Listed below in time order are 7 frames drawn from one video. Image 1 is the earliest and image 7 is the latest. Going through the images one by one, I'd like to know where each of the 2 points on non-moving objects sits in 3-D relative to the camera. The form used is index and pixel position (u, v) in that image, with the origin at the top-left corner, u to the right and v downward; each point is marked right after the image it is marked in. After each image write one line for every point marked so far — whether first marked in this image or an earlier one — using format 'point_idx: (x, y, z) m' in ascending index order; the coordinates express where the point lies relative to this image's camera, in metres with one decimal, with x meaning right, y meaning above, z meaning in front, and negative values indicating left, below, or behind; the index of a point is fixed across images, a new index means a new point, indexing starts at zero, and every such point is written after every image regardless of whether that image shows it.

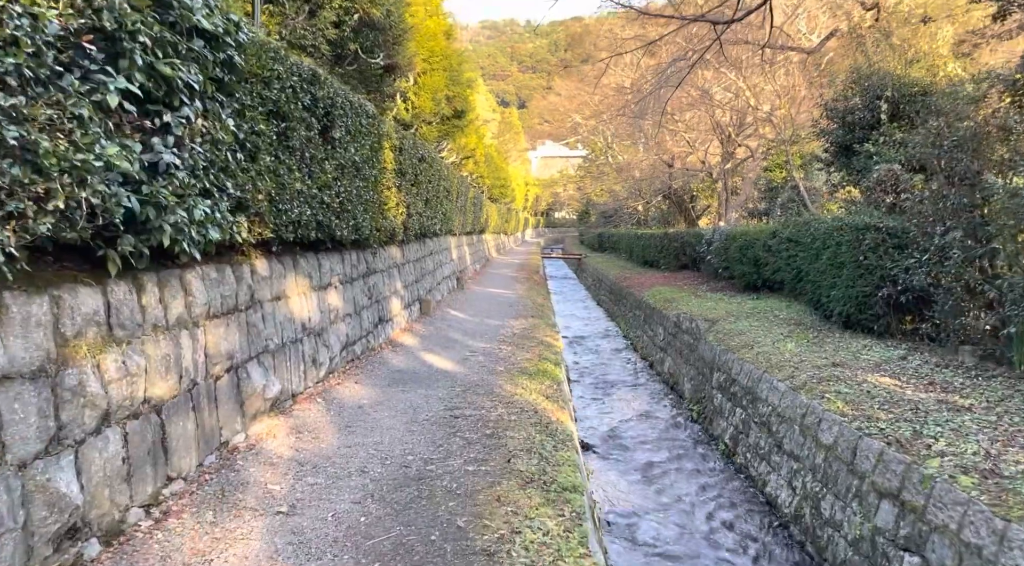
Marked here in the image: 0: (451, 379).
0: (-0.4, -0.7, +5.0) m
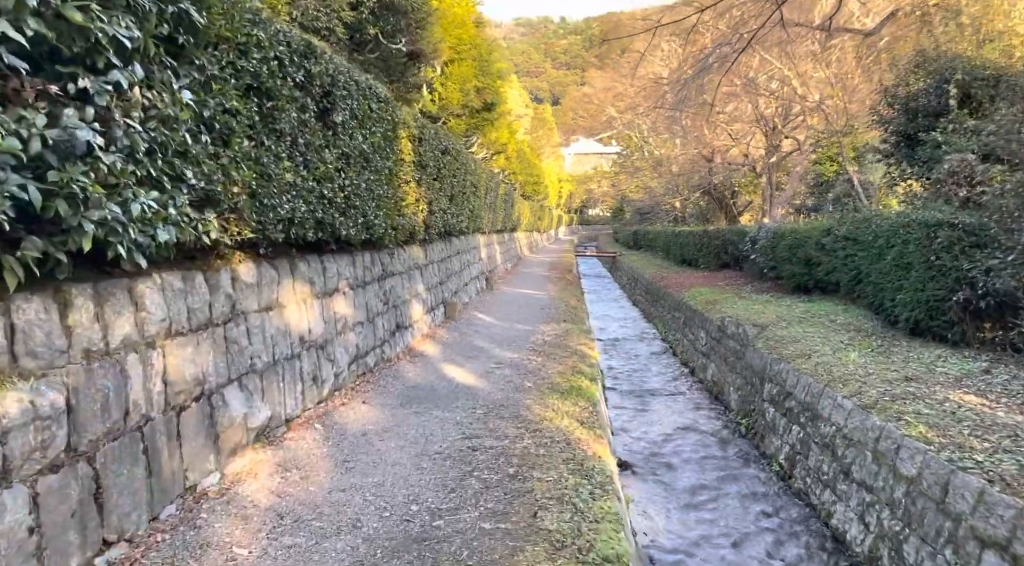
0: (-0.2, -0.7, +4.4) m
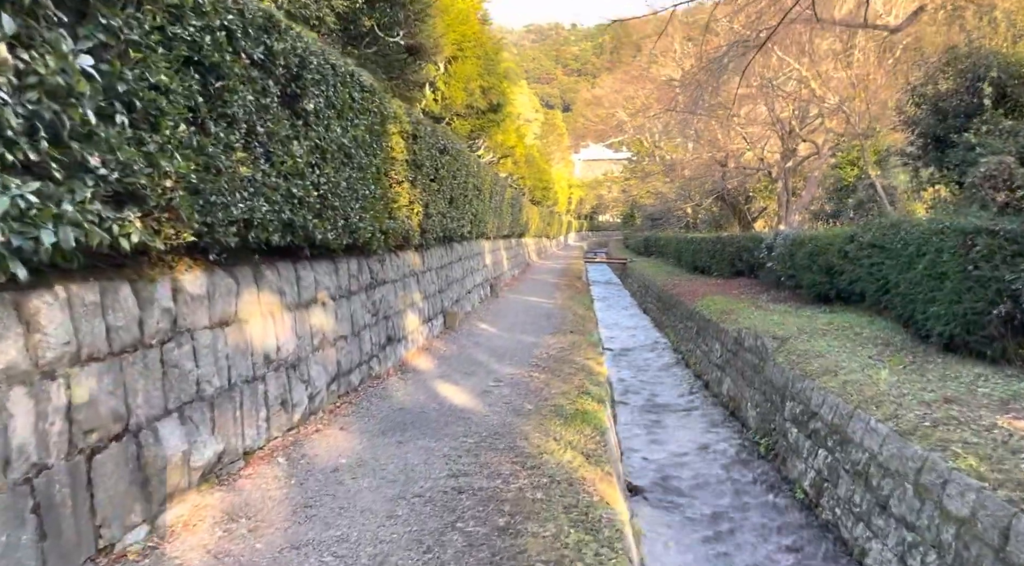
0: (-0.3, -0.8, +3.9) m
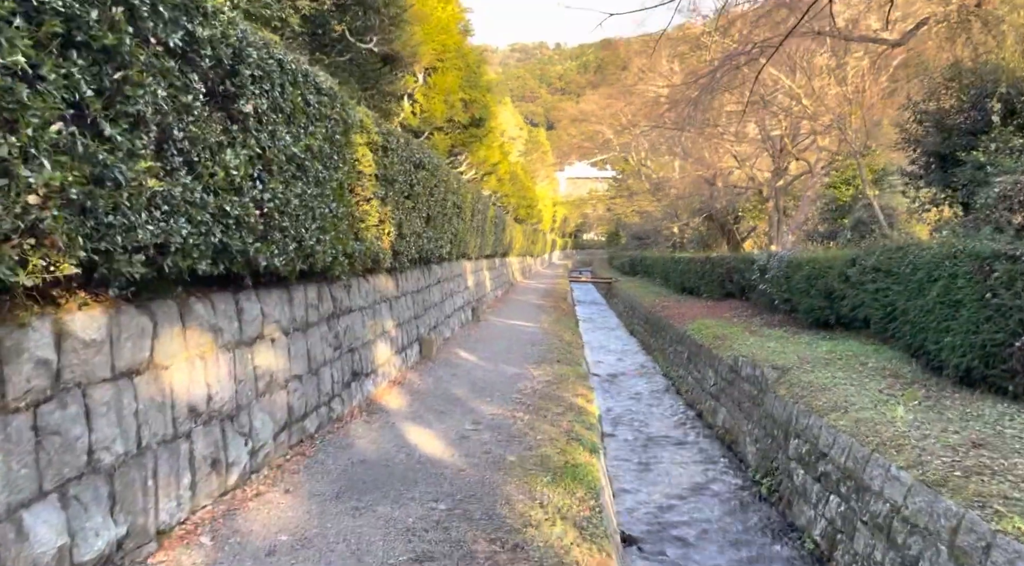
0: (-0.3, -0.9, +3.4) m
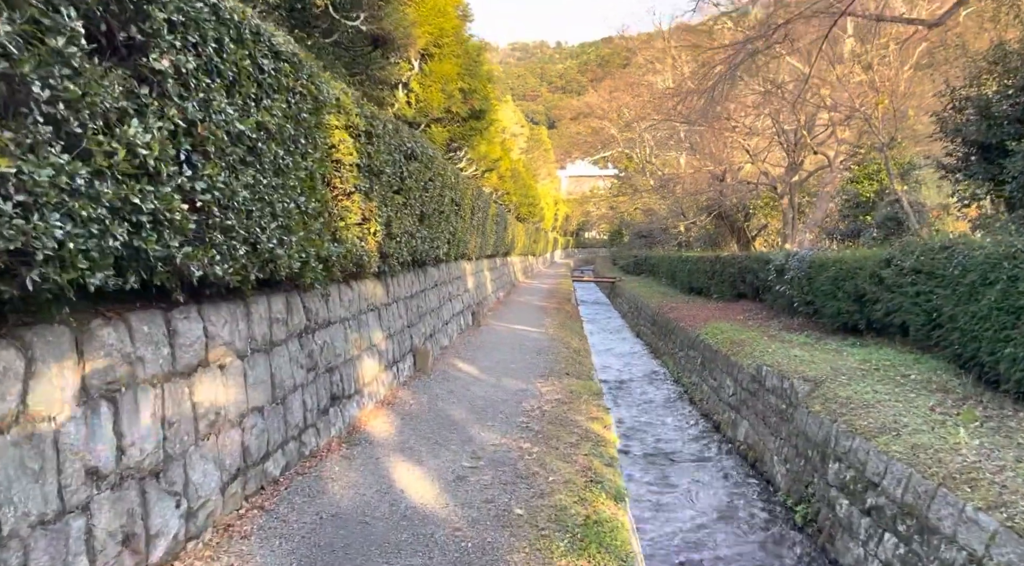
0: (-0.3, -1.0, +2.7) m
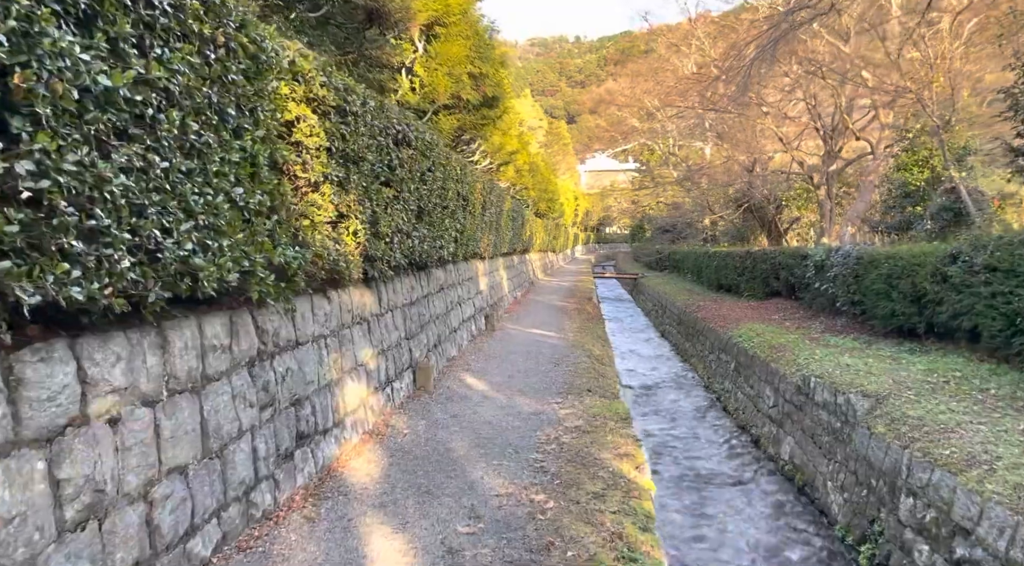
0: (-0.3, -1.0, +1.9) m
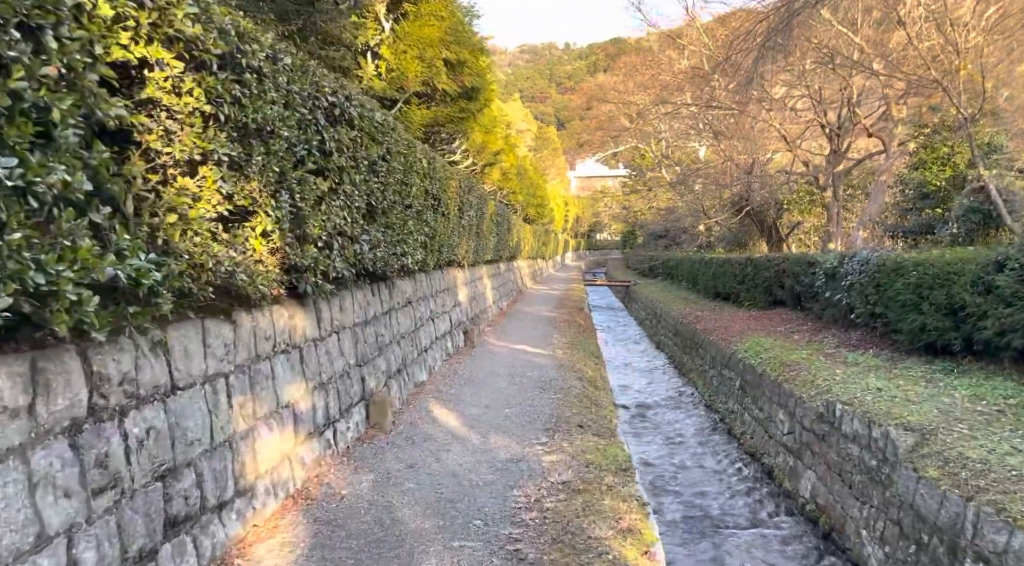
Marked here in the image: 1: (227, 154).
0: (-0.4, -1.1, +0.9) m
1: (-1.0, +0.4, +2.5) m
